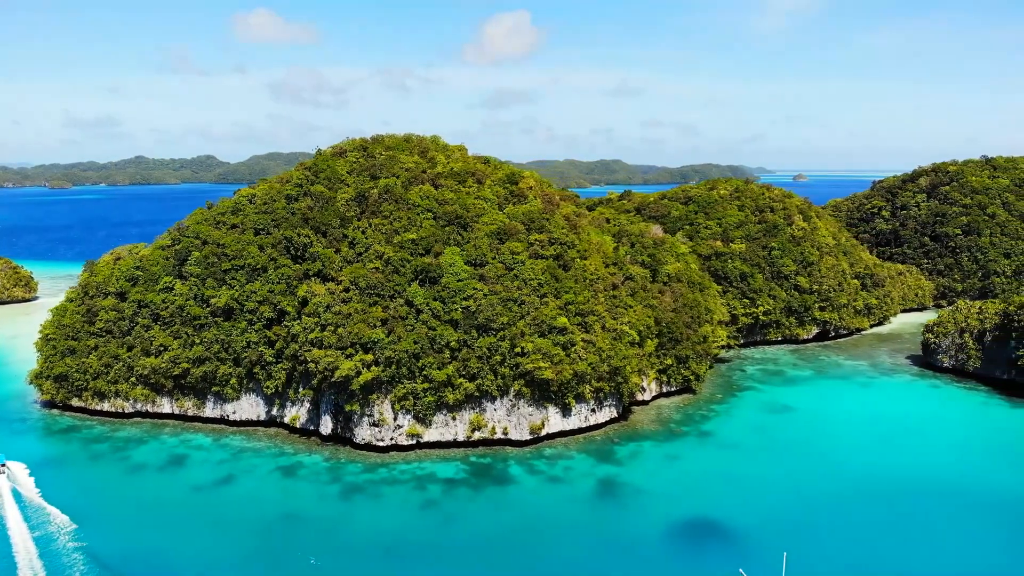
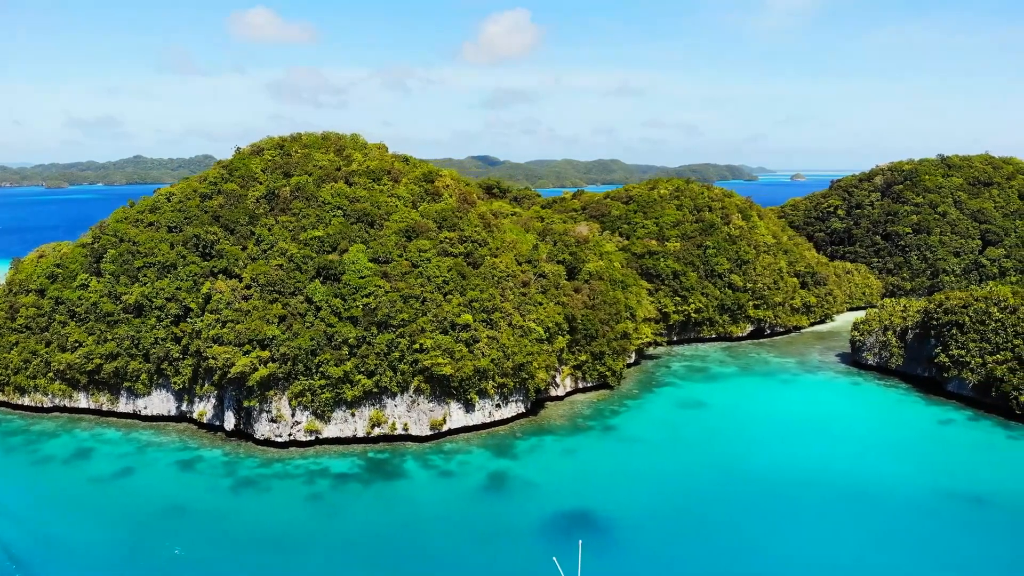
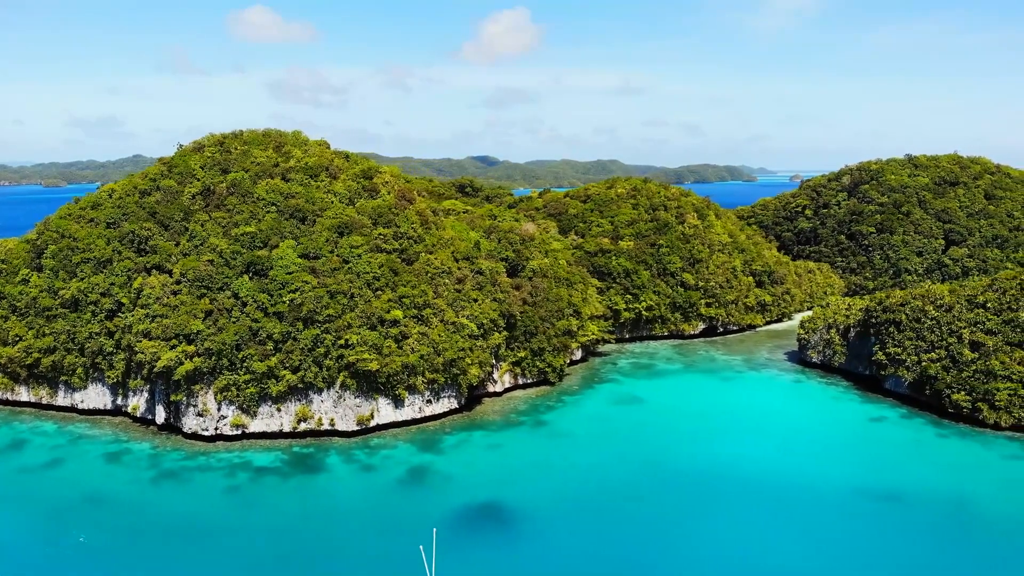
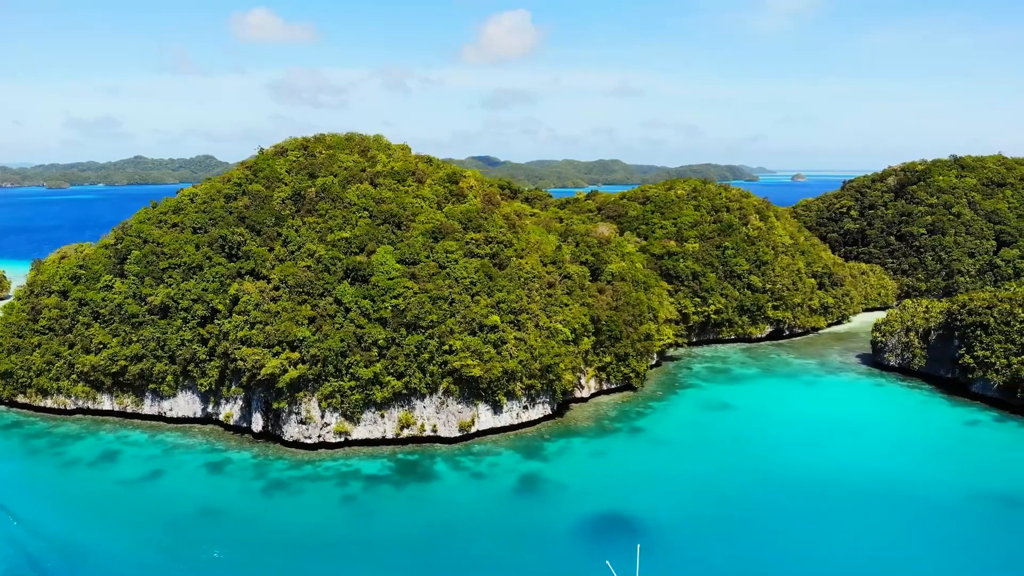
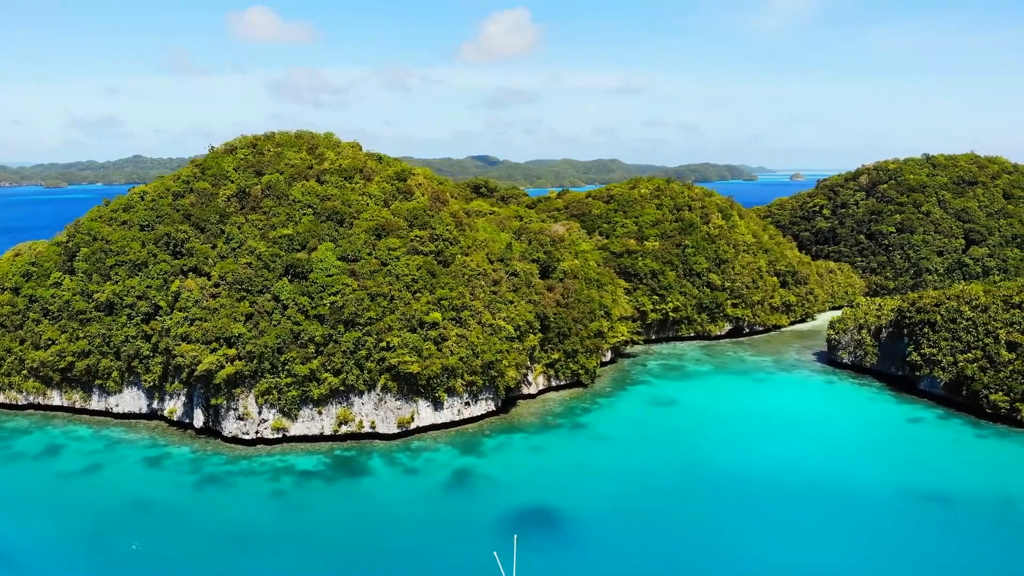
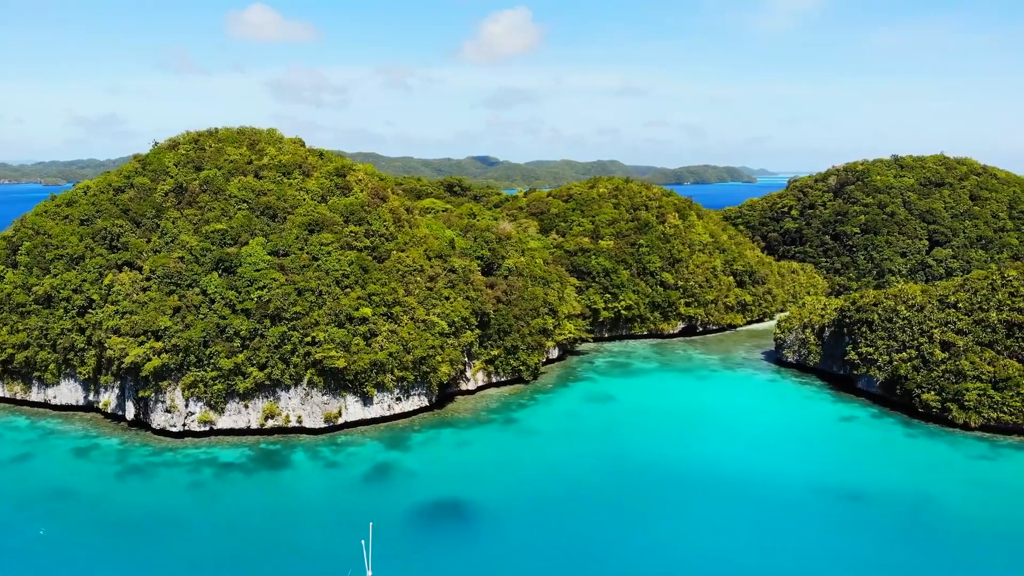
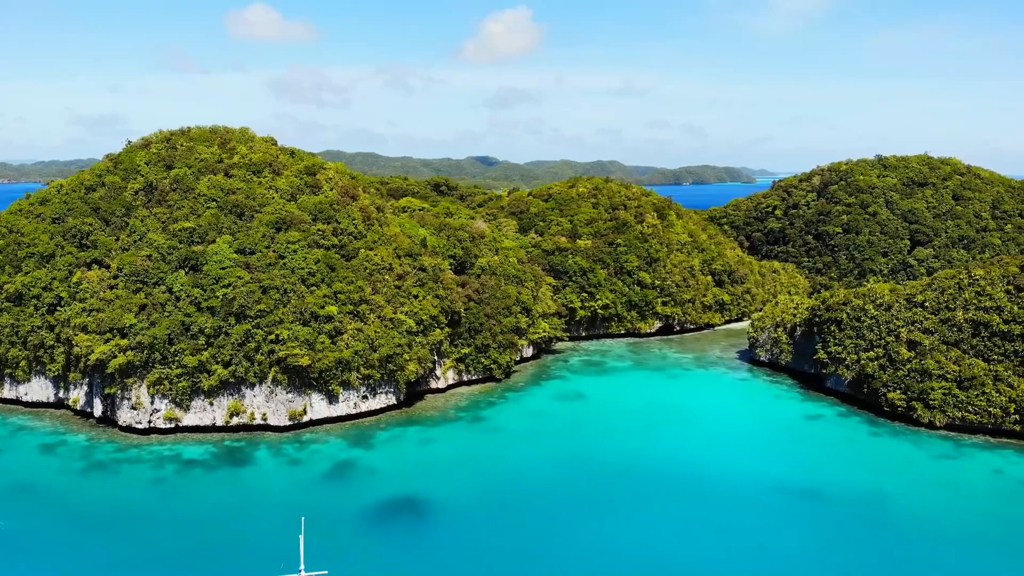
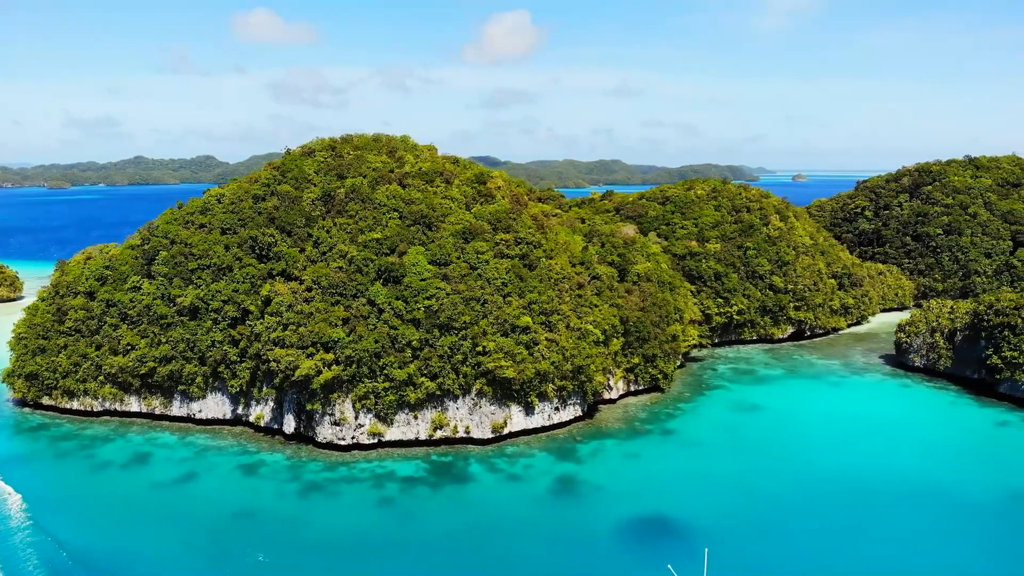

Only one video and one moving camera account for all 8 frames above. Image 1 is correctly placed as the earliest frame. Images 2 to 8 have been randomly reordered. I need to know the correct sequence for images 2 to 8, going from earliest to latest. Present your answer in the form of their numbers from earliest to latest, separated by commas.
8, 4, 2, 5, 3, 6, 7
